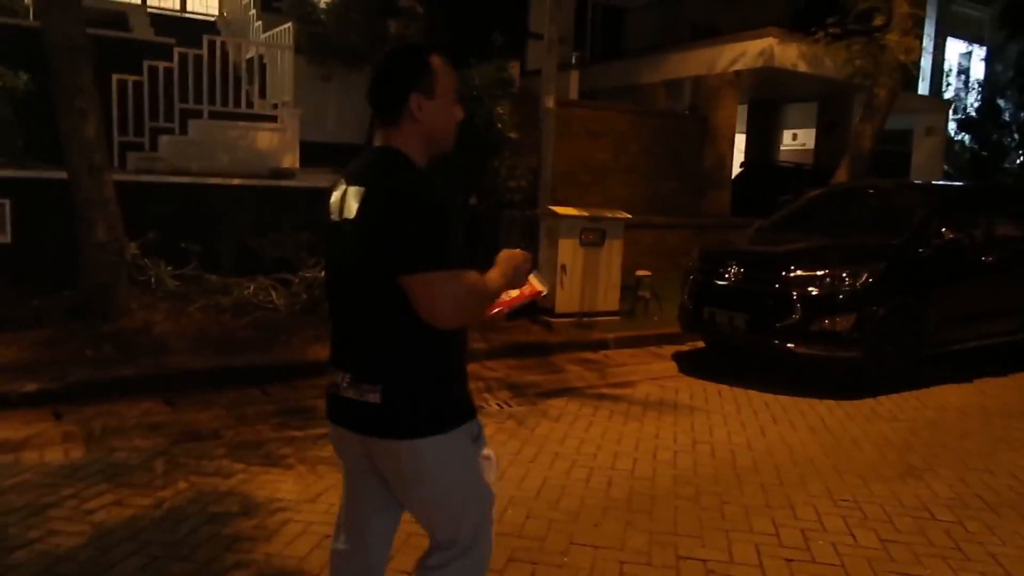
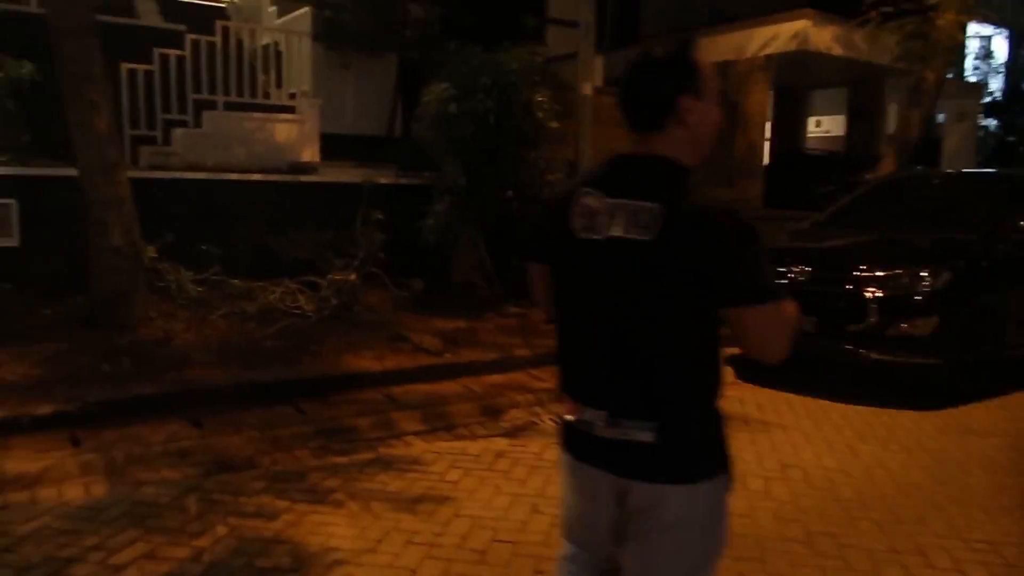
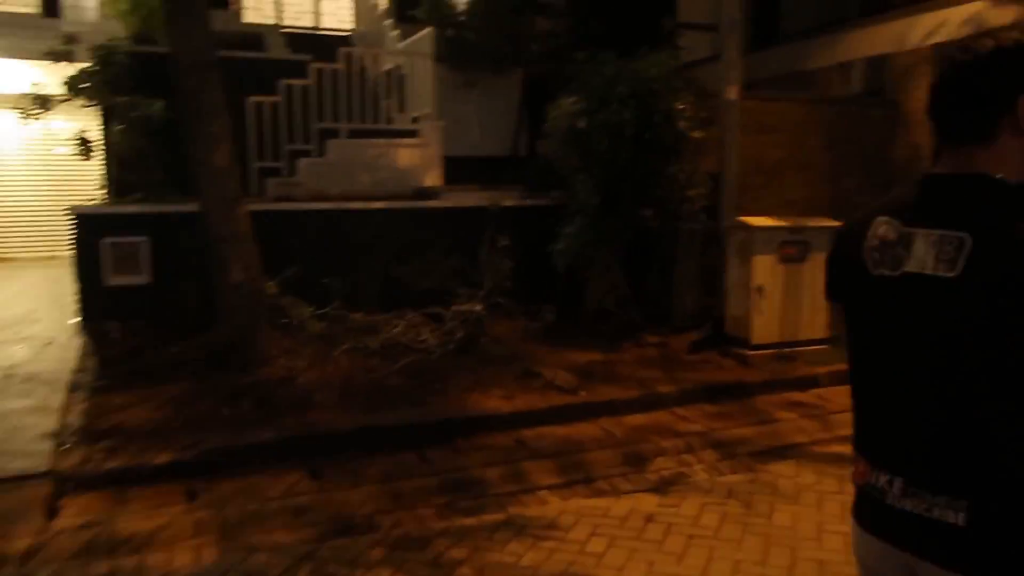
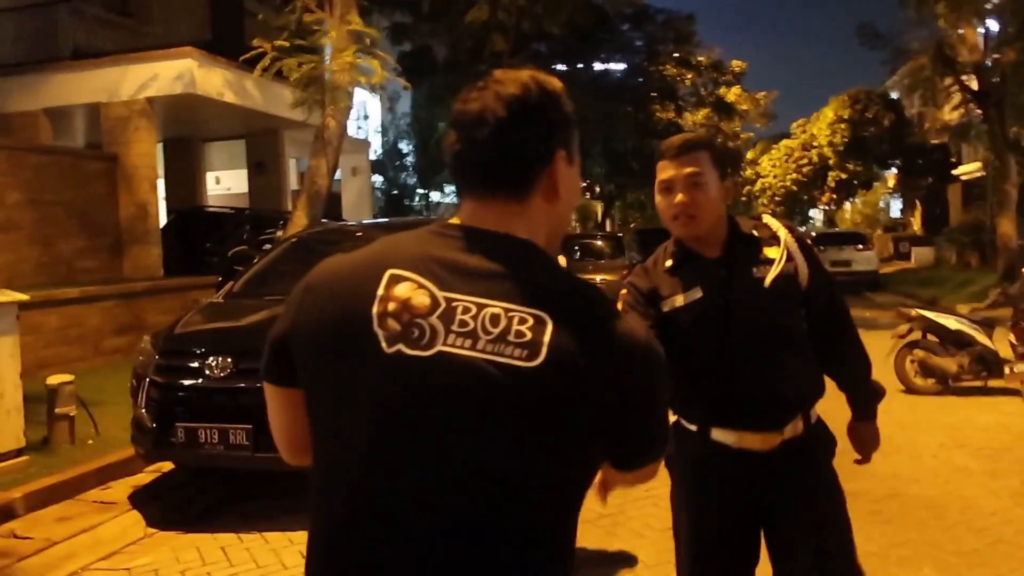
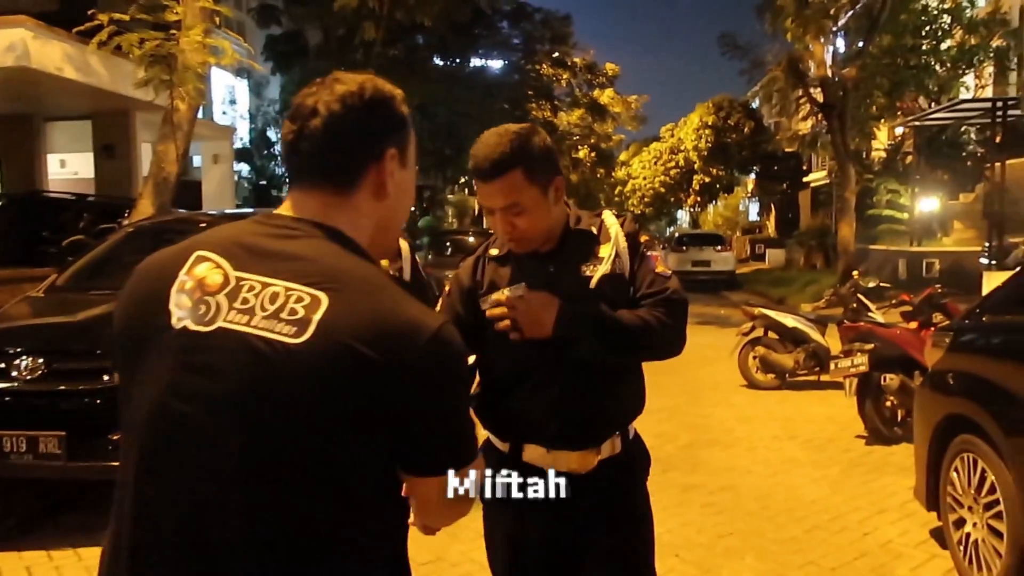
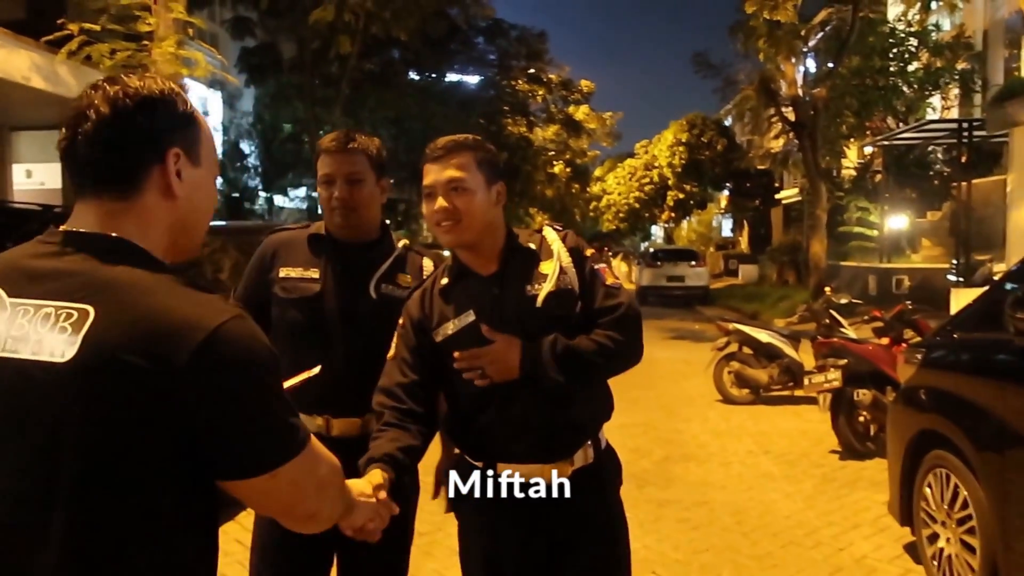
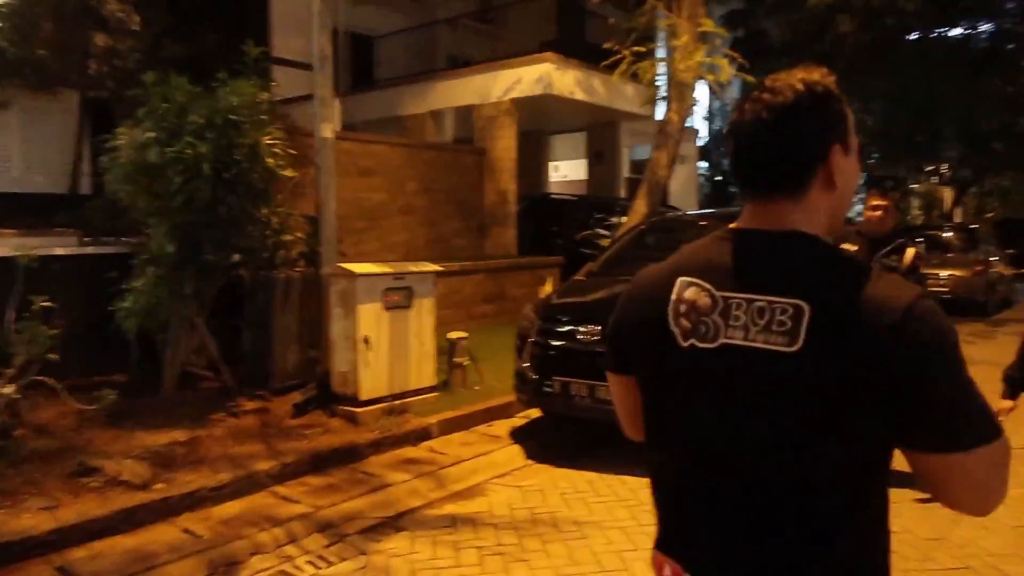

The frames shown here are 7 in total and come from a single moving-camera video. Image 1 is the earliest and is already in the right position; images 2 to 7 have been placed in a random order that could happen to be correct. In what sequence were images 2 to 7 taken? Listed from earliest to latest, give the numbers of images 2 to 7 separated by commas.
2, 3, 7, 4, 5, 6
